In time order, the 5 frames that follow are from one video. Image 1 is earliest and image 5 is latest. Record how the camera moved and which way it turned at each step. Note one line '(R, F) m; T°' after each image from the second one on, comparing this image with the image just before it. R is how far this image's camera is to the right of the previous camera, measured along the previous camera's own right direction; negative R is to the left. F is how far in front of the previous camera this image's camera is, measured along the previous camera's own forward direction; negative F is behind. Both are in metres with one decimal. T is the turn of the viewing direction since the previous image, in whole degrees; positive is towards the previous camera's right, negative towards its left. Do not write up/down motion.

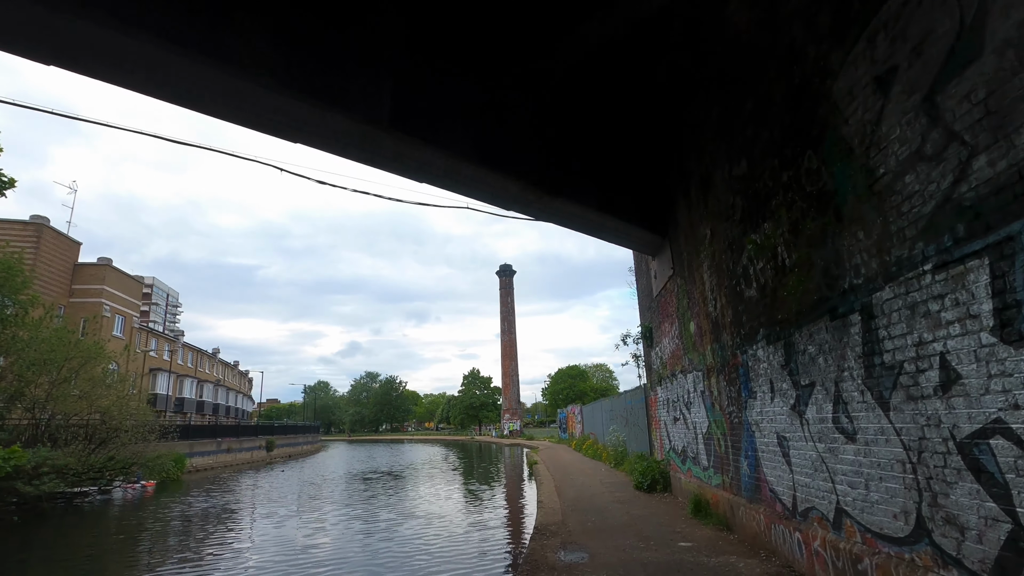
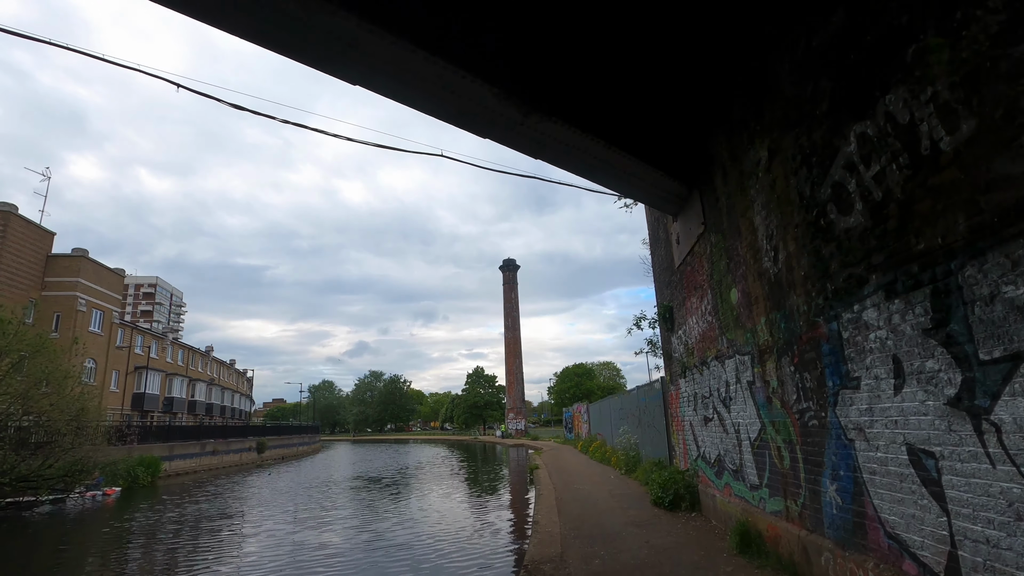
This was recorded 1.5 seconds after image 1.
(+0.3, +2.2) m; -1°
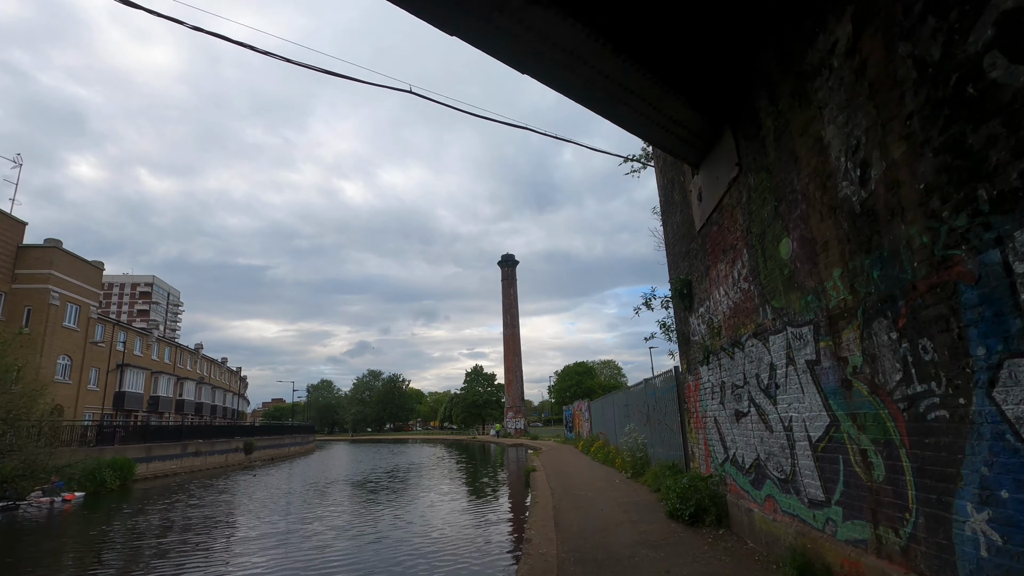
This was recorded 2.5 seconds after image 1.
(+0.2, +1.6) m; 0°
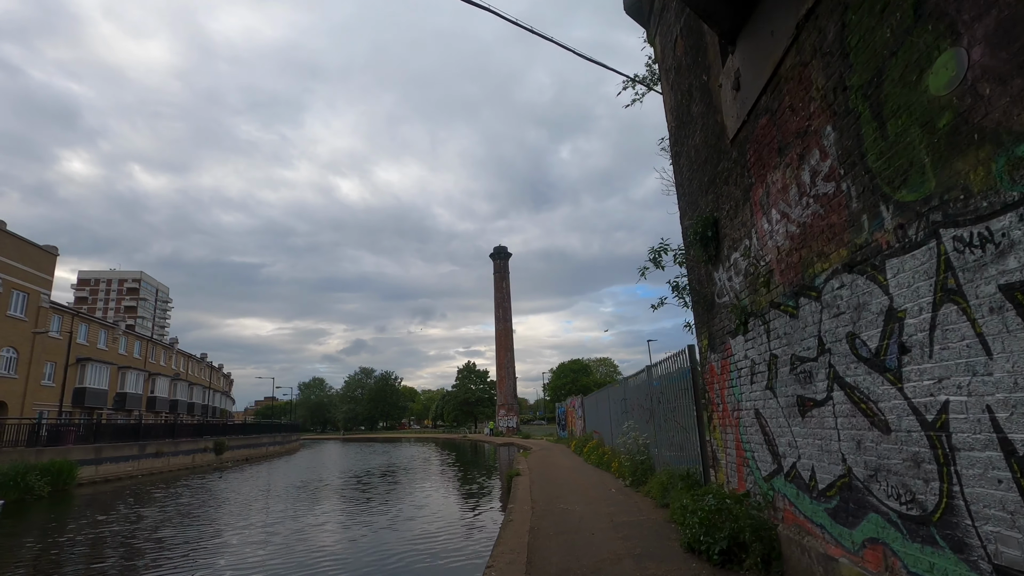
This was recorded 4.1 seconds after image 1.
(+0.4, +2.3) m; 0°
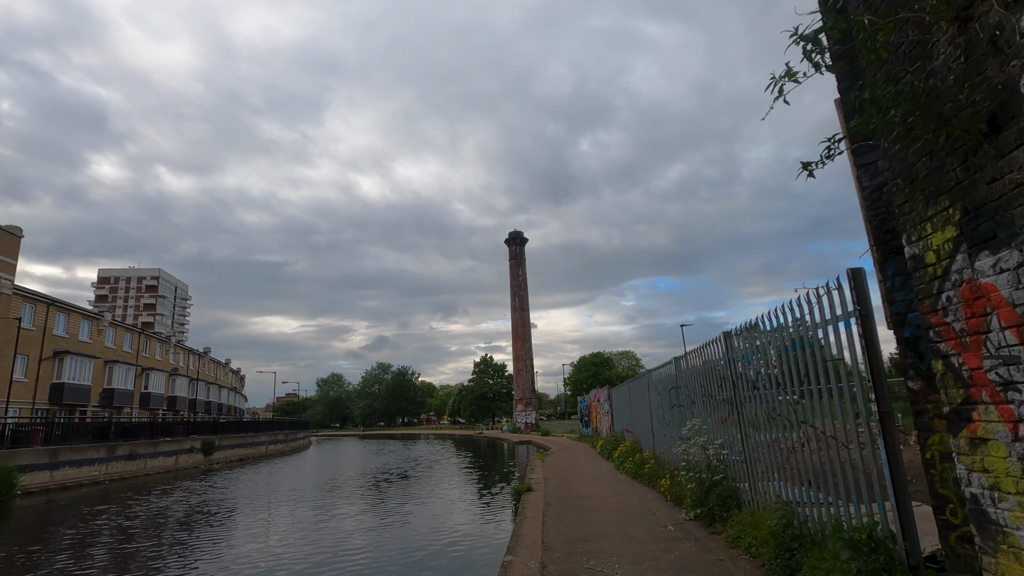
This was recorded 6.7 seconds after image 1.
(+0.3, +3.8) m; -2°
